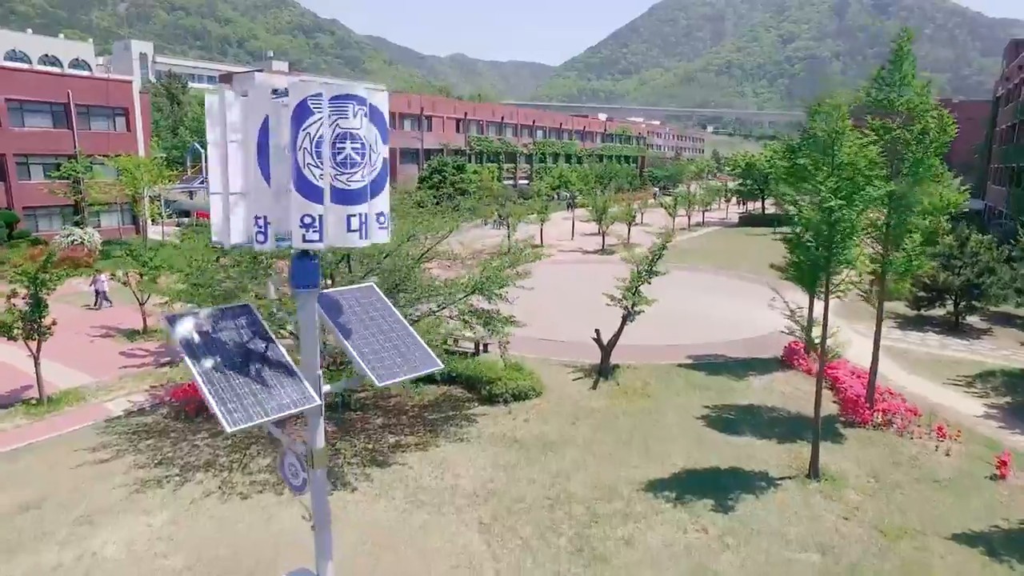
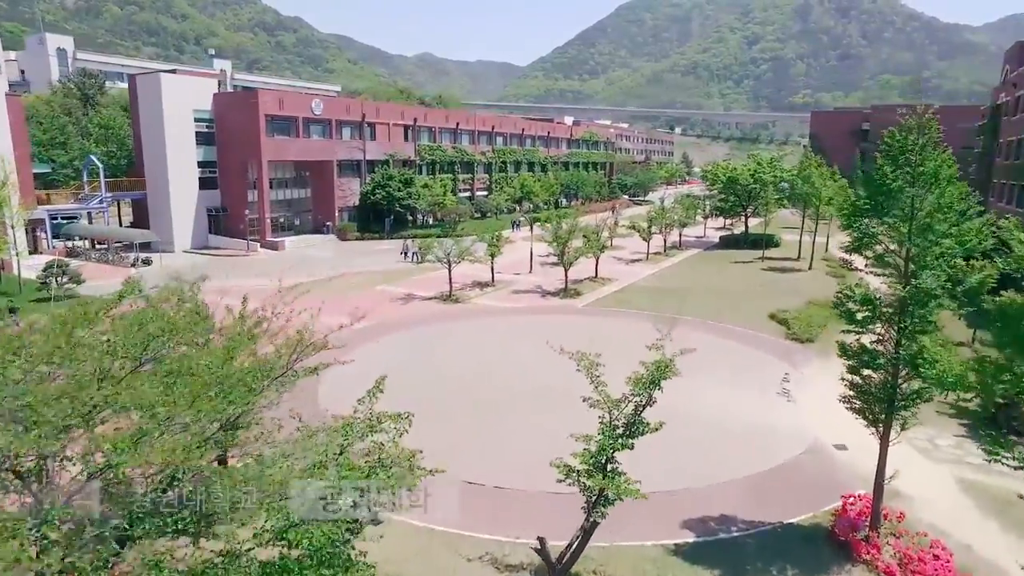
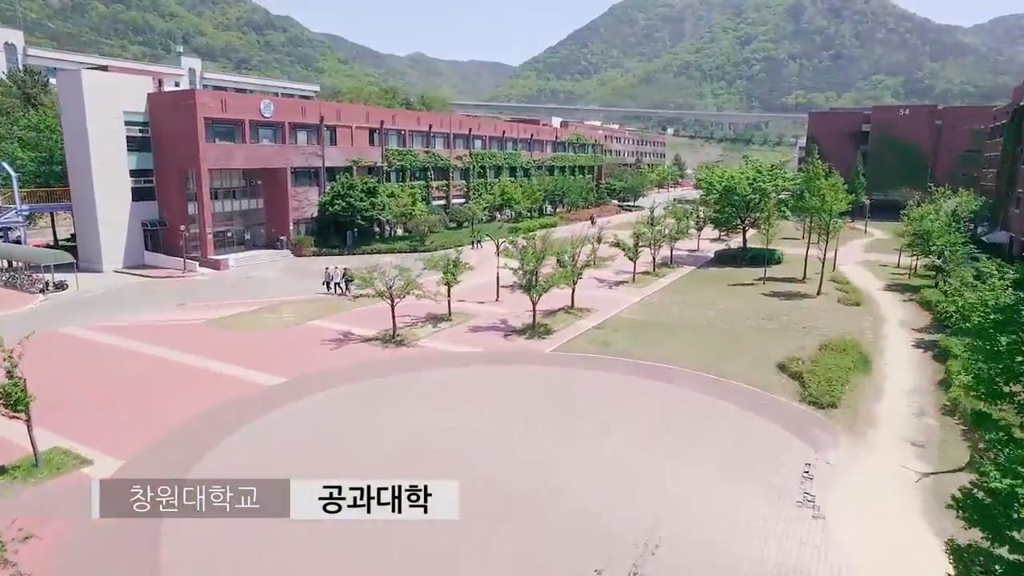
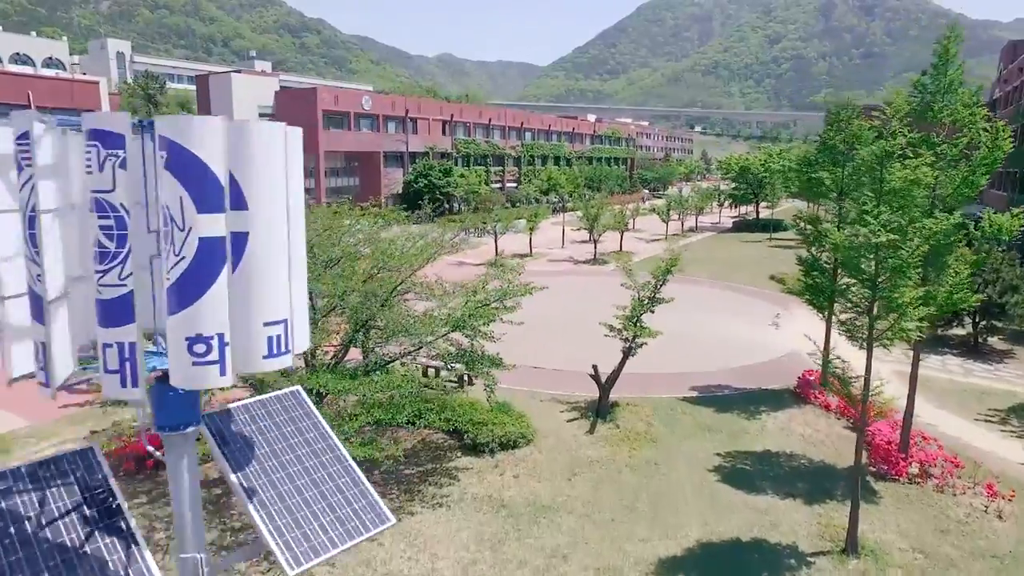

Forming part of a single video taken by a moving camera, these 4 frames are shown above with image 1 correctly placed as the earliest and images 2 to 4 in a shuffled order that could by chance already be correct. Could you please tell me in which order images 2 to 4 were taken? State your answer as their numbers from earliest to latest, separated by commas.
4, 2, 3
